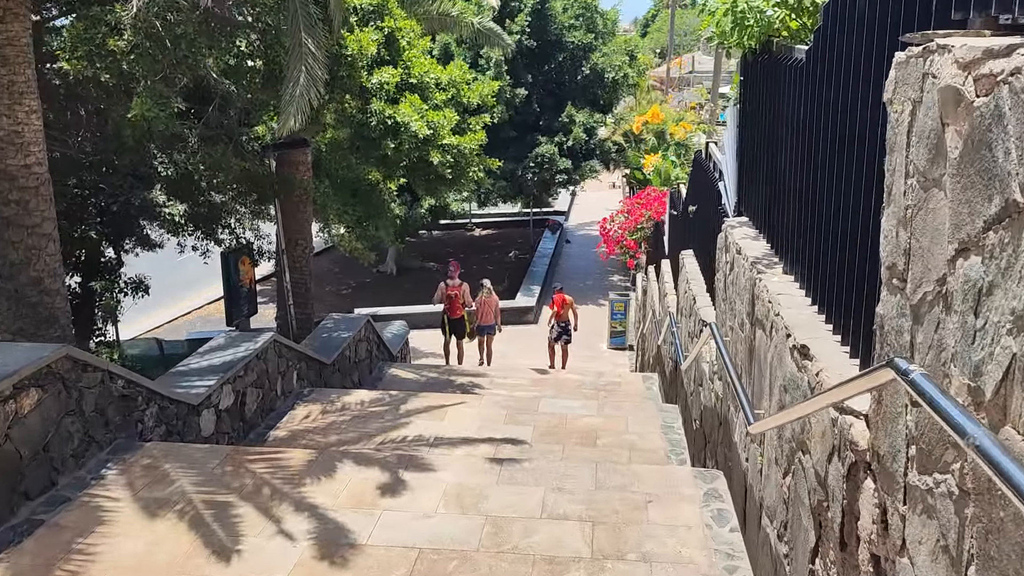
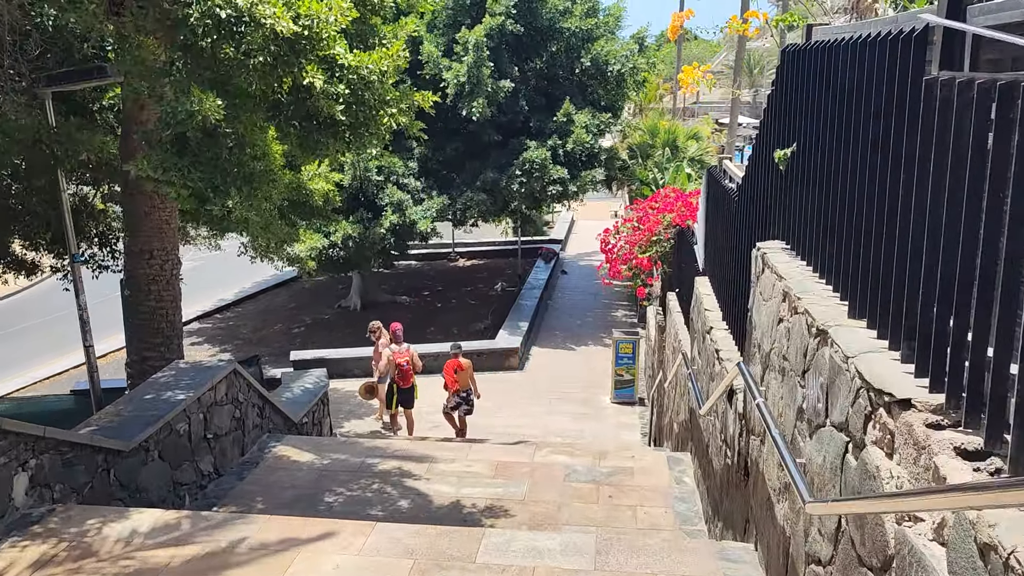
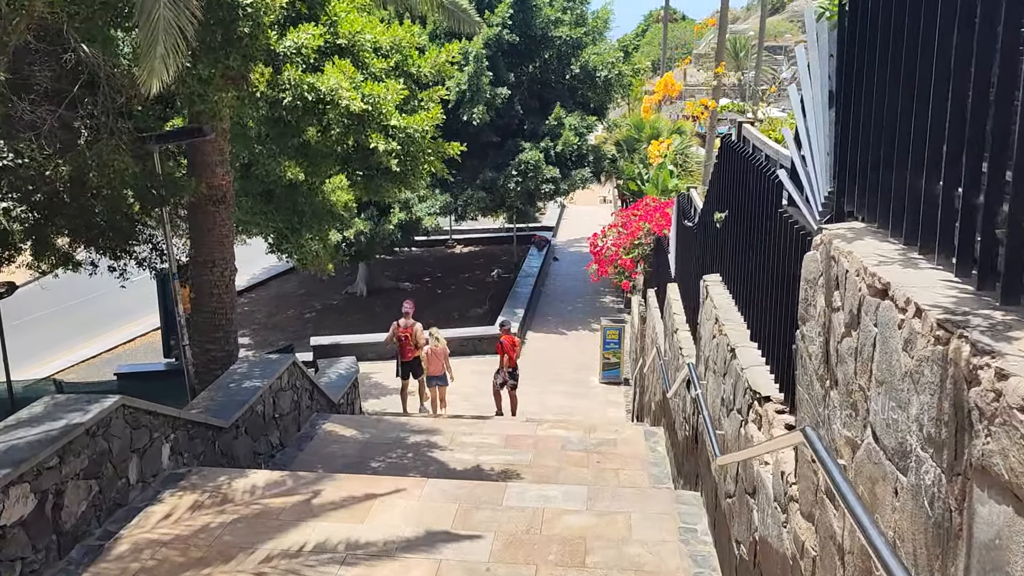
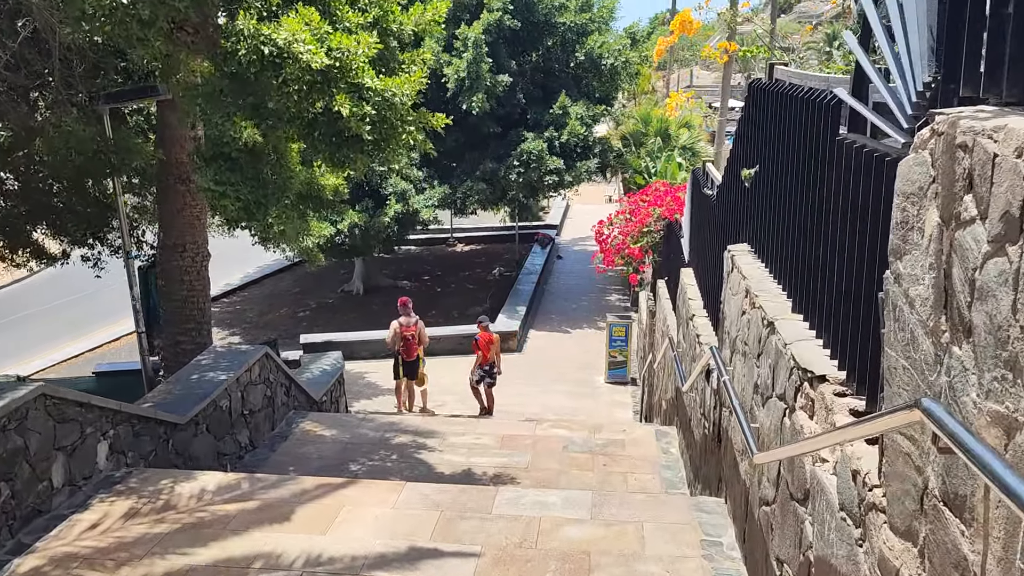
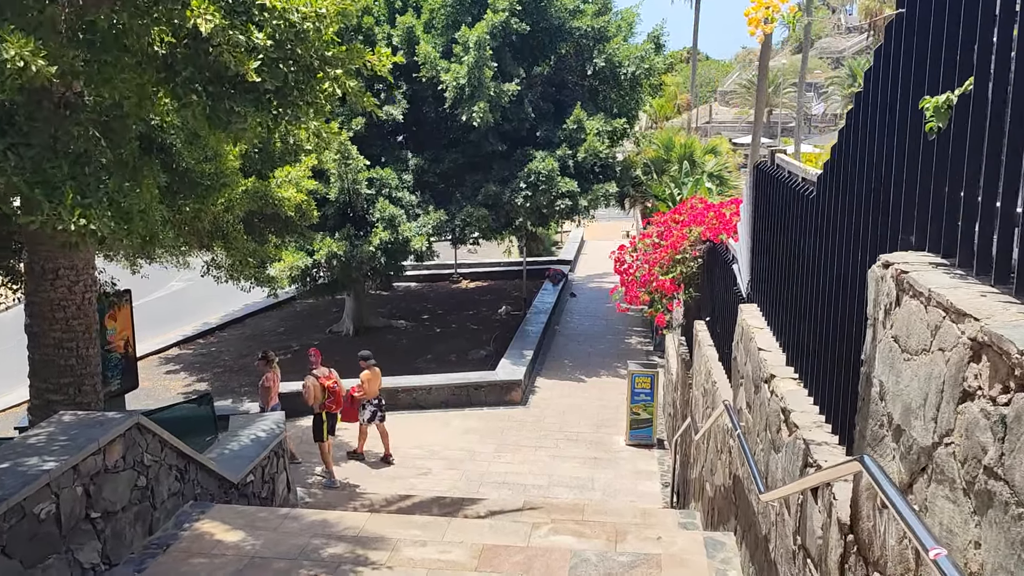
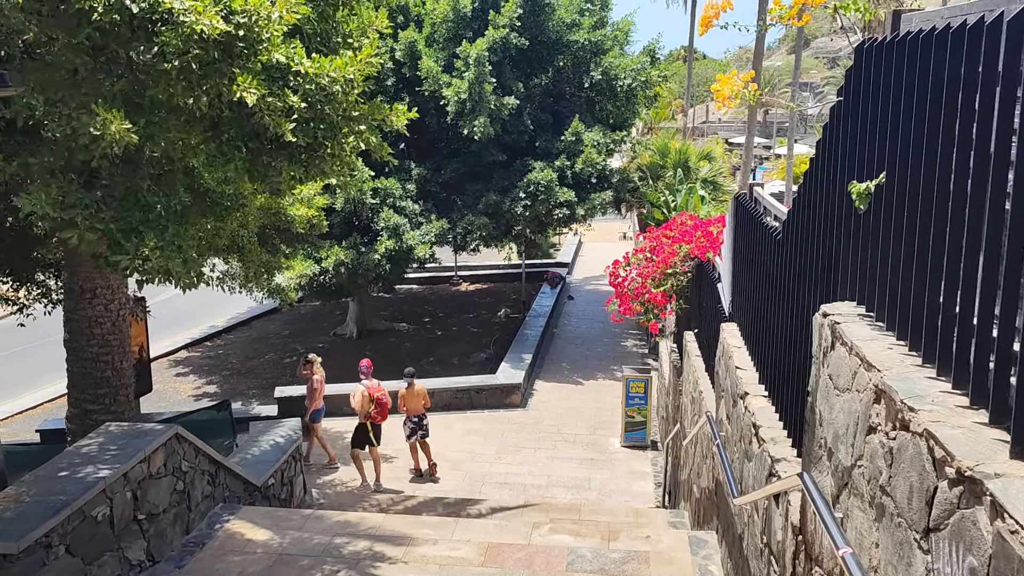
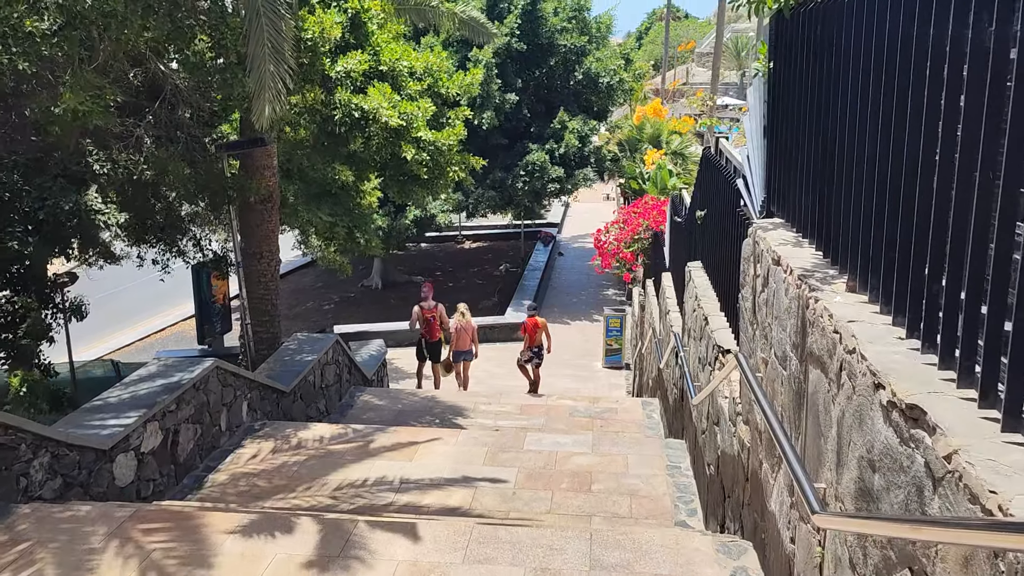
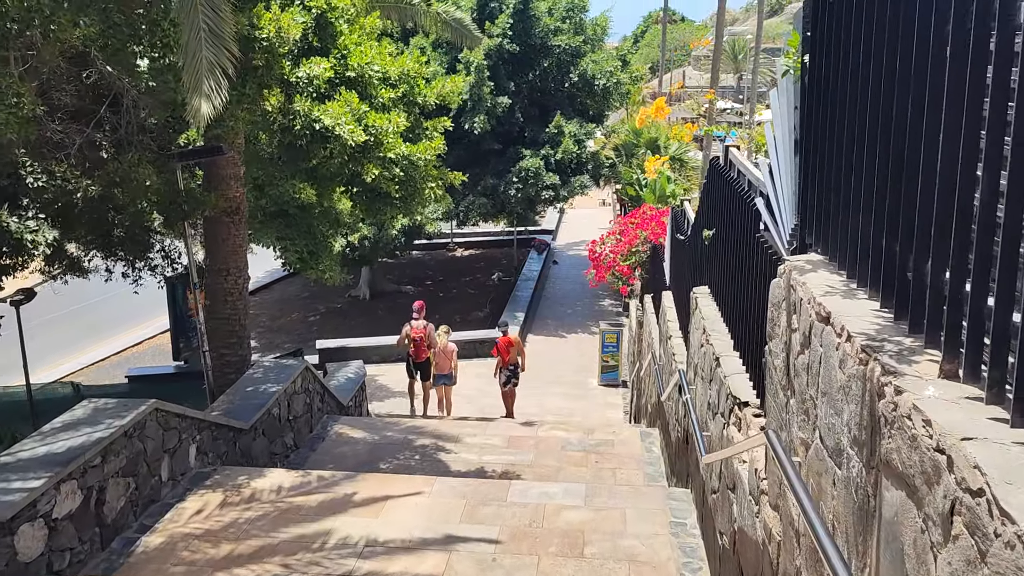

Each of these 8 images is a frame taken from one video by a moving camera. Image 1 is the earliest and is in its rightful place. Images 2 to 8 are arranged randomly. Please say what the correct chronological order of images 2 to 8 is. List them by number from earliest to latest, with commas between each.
7, 8, 3, 4, 2, 6, 5
